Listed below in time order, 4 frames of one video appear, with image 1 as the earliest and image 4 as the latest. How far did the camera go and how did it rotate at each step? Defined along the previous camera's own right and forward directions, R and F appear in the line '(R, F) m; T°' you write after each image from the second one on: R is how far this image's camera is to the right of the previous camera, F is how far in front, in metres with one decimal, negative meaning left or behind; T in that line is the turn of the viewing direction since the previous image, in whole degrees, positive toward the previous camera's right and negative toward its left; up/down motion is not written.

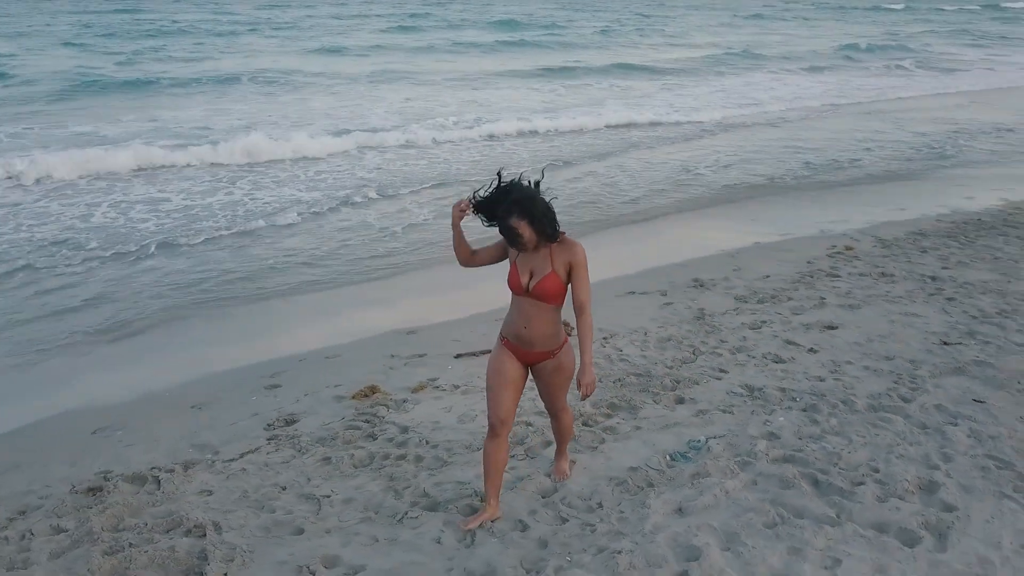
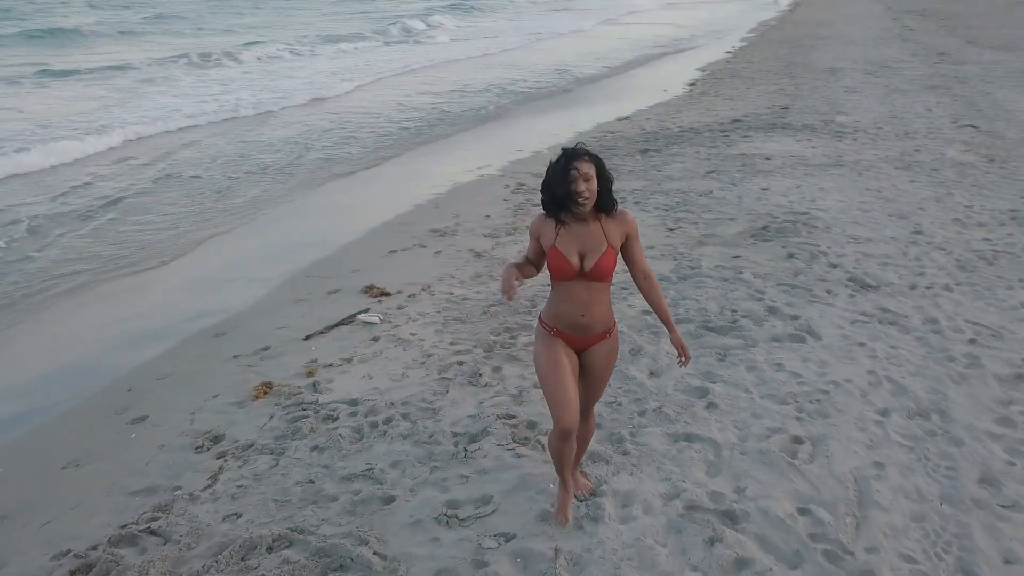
(-2.1, +0.2) m; +33°
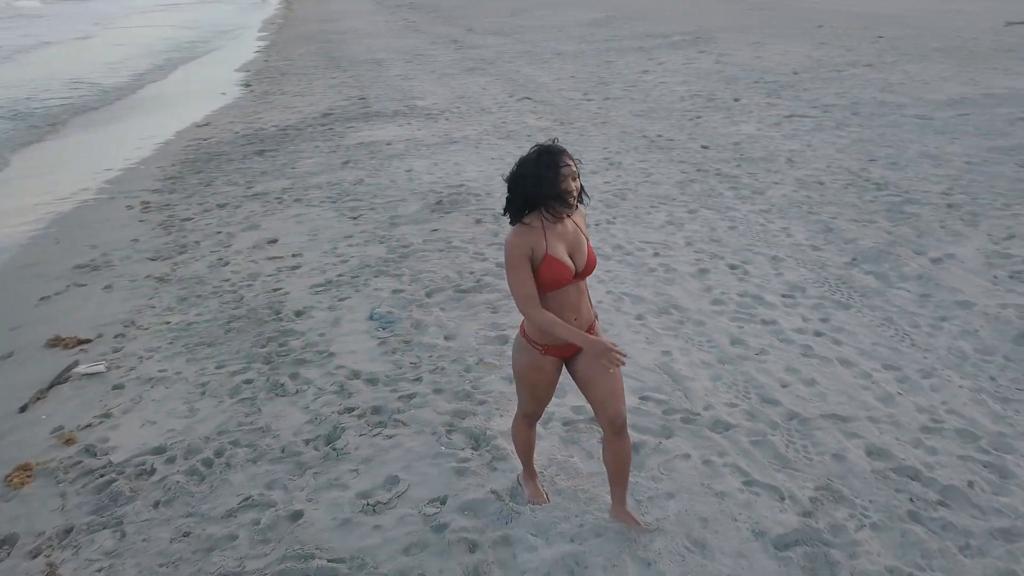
(-1.3, +0.1) m; +31°
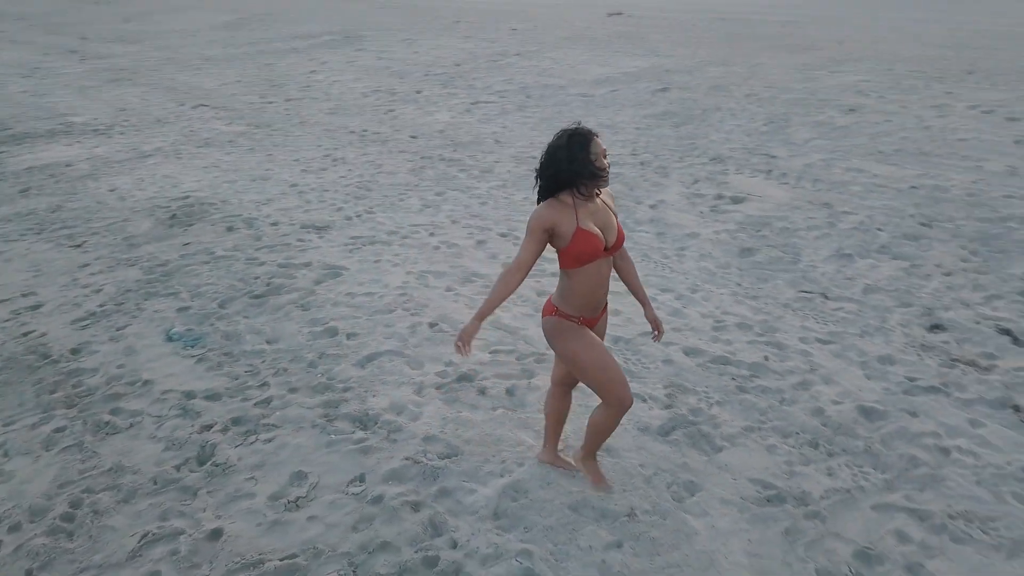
(-1.0, -0.1) m; +24°
